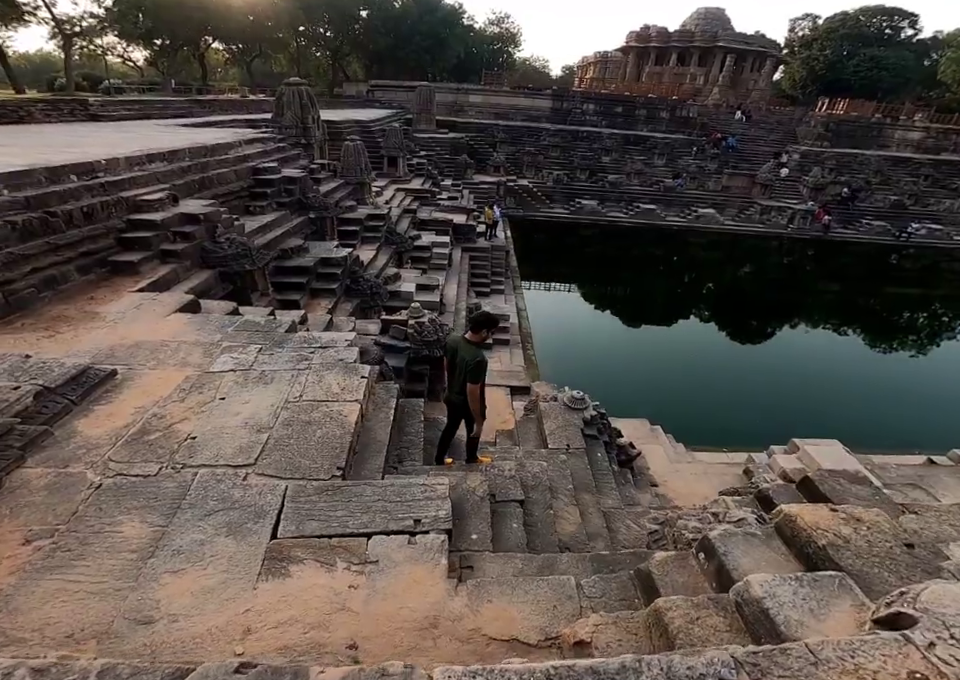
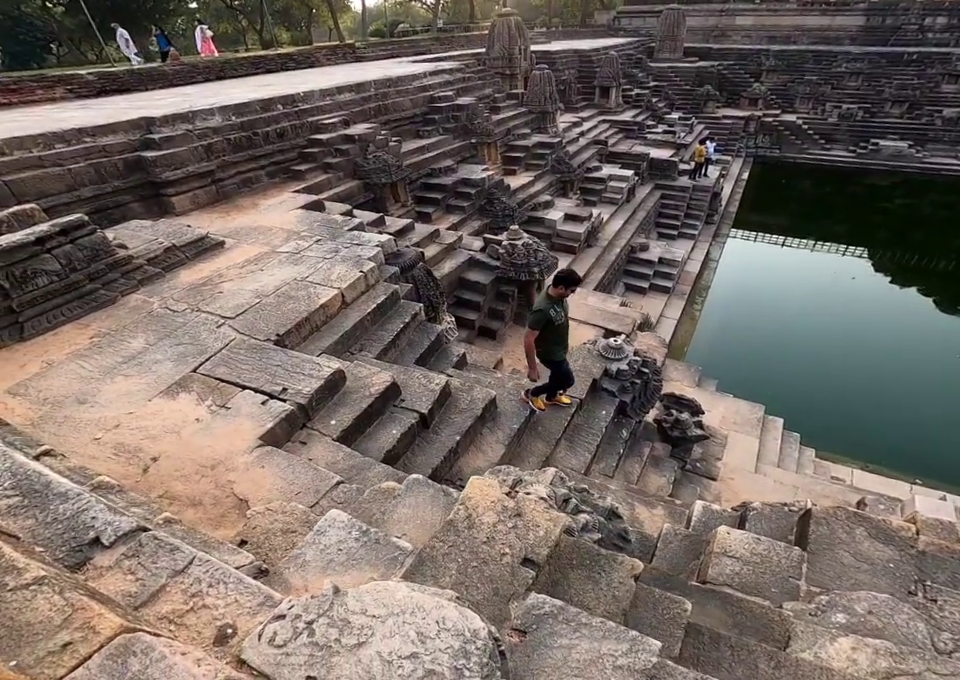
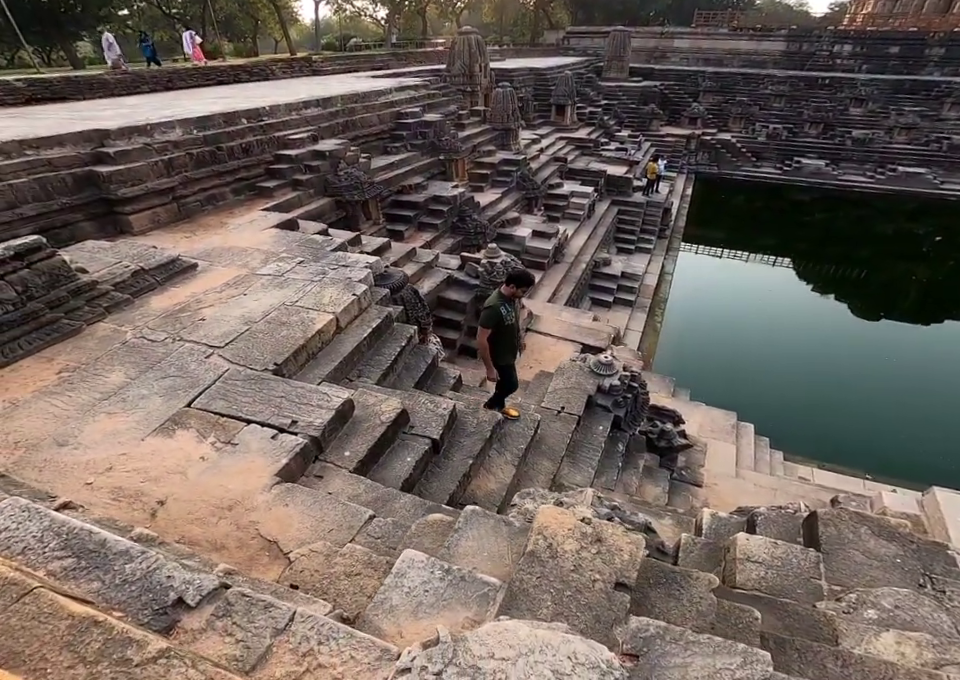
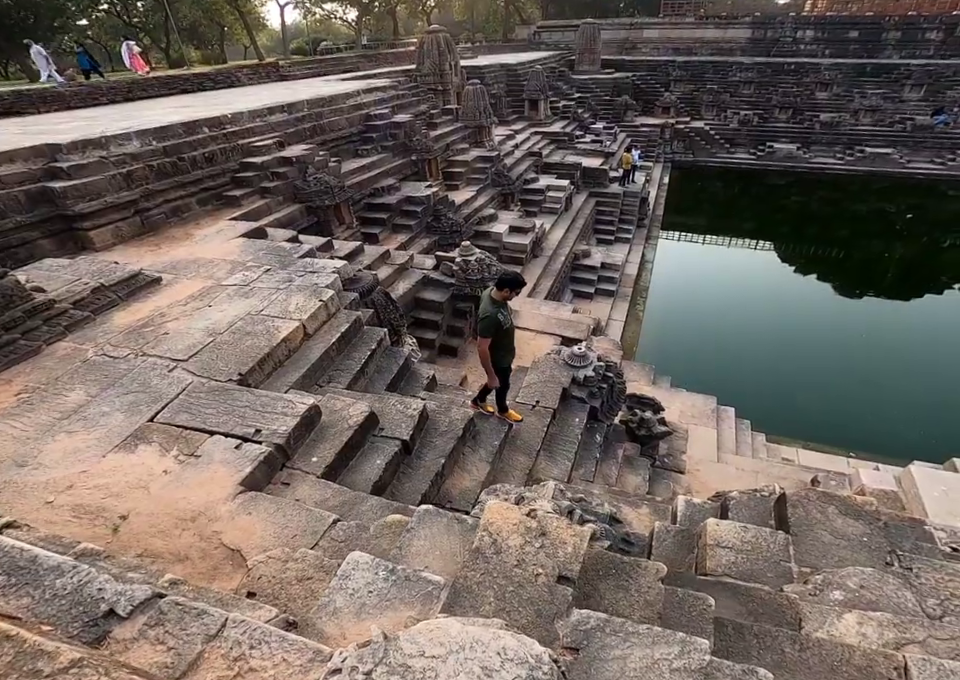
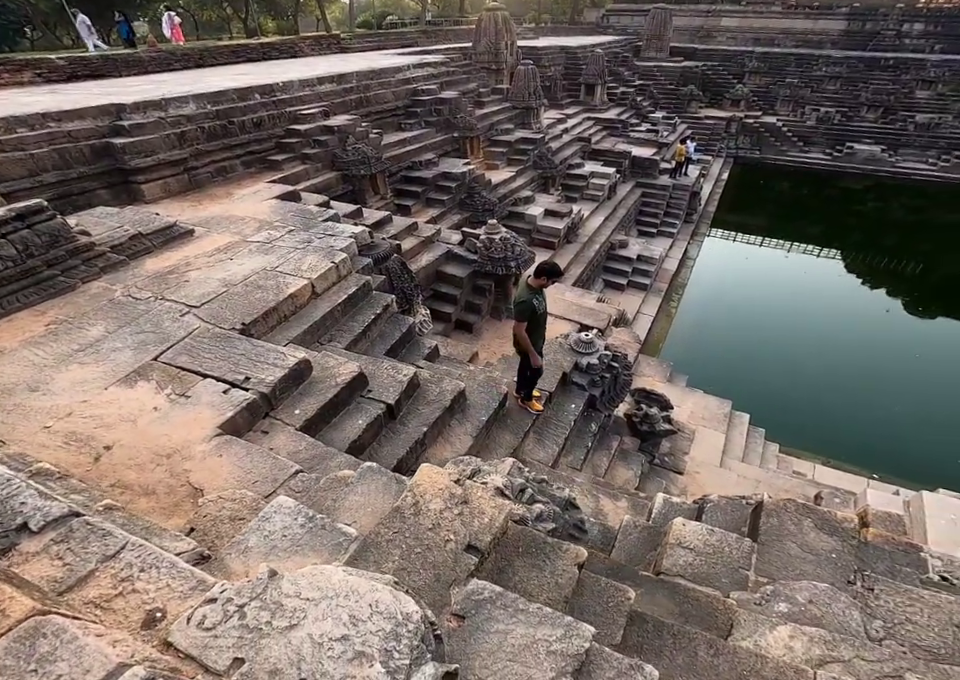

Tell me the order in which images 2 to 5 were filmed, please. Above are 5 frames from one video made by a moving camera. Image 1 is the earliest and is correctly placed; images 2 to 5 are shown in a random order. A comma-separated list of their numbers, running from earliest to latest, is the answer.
3, 4, 2, 5
